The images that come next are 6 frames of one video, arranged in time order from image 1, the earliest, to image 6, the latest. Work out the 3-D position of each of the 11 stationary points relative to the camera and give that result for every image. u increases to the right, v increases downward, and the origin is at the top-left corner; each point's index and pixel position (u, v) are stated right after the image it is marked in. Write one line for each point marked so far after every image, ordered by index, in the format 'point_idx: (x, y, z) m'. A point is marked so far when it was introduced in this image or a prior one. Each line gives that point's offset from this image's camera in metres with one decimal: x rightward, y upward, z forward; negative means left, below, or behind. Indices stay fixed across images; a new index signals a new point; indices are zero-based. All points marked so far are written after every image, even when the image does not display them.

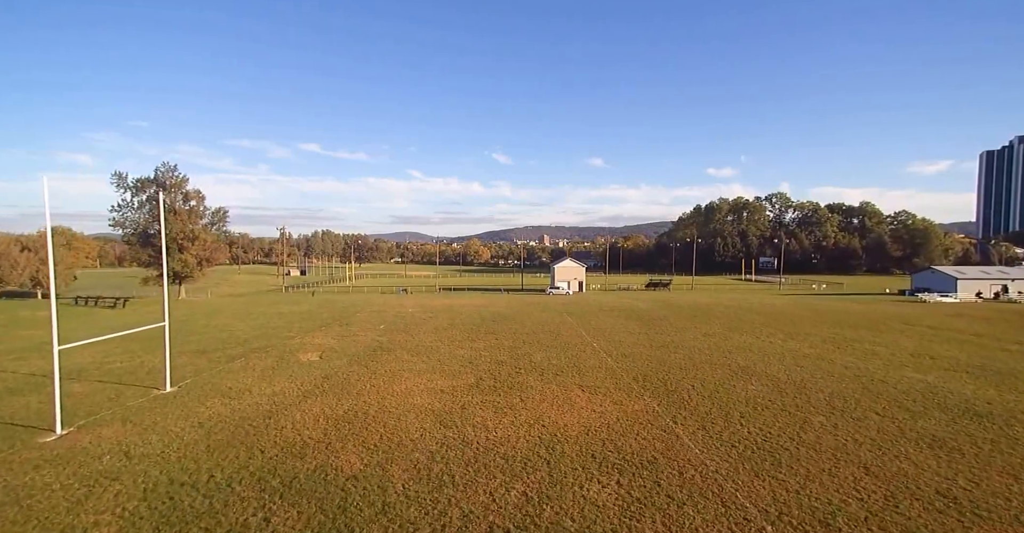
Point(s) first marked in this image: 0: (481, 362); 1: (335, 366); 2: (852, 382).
0: (-1.0, -3.3, +15.6) m
1: (-5.9, -3.3, +15.6) m
2: (+9.3, -3.2, +12.4) m
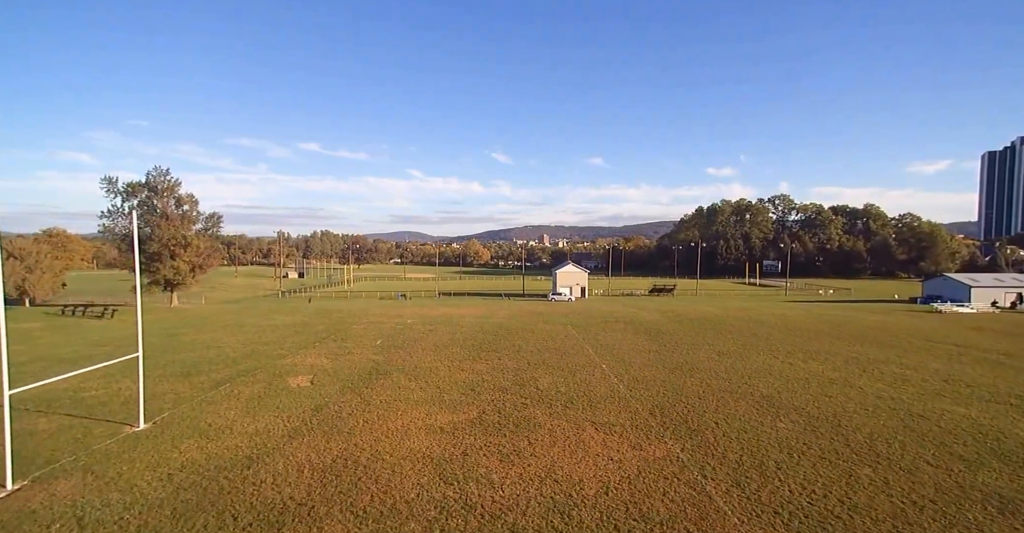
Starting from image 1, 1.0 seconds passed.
0: (-0.9, -3.9, +14.5) m
1: (-5.8, -3.9, +14.6) m
2: (+9.5, -3.8, +11.4) m
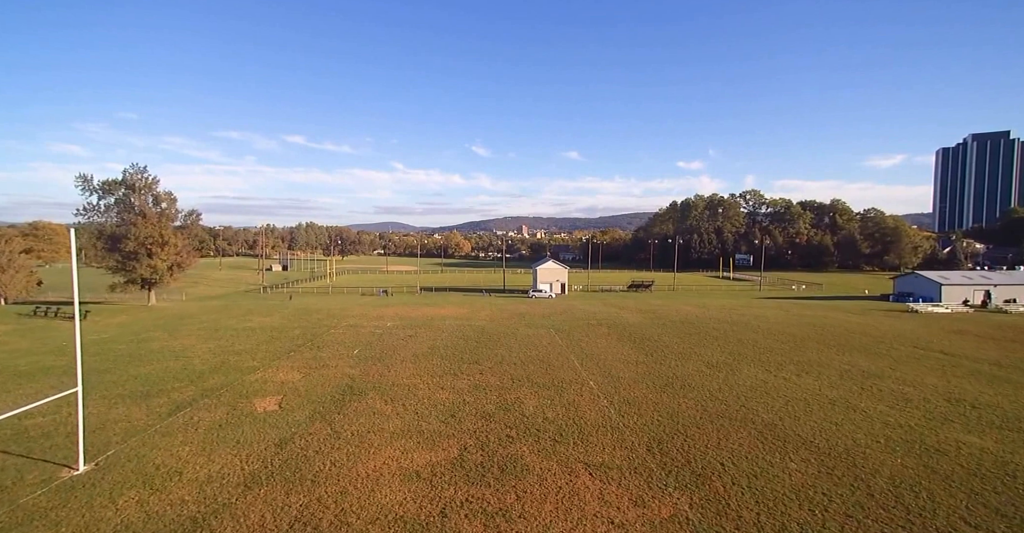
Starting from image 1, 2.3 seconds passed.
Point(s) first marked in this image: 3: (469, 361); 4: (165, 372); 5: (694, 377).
0: (-1.4, -4.3, +13.2) m
1: (-6.2, -4.3, +13.0) m
2: (+9.1, -4.3, +10.6) m
3: (-1.8, -4.0, +19.5) m
4: (-13.5, -4.1, +17.8) m
5: (+6.8, -4.1, +17.0) m
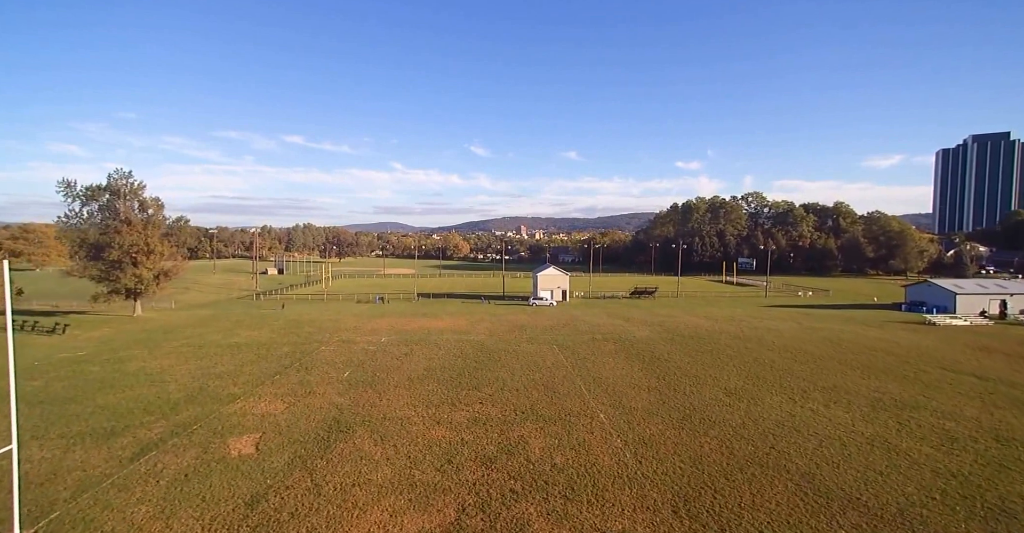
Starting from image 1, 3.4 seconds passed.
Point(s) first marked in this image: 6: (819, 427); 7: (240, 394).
0: (-1.3, -5.0, +11.8) m
1: (-6.1, -5.0, +11.6) m
2: (+9.2, -5.1, +9.2) m
3: (-1.7, -4.8, +18.1) m
4: (-13.4, -4.8, +16.3) m
5: (+6.9, -4.8, +15.6) m
6: (+9.4, -4.9, +13.9) m
7: (-10.3, -4.8, +17.3) m
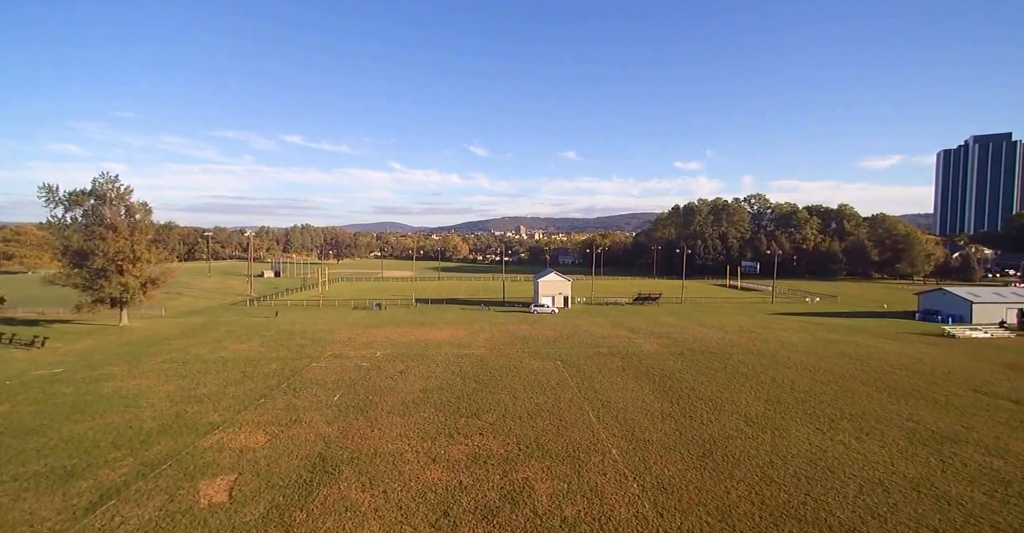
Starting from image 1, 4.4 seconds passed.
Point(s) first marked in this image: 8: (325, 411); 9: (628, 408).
0: (-1.2, -5.7, +10.4) m
1: (-6.0, -5.7, +10.2) m
2: (+9.3, -5.7, +7.9) m
3: (-1.6, -5.4, +16.7) m
4: (-13.3, -5.4, +15.0) m
5: (+7.0, -5.4, +14.3) m
6: (+9.5, -5.5, +12.6) m
7: (-10.2, -5.4, +16.0) m
8: (-7.0, -5.4, +17.1) m
9: (+4.4, -5.3, +17.2) m
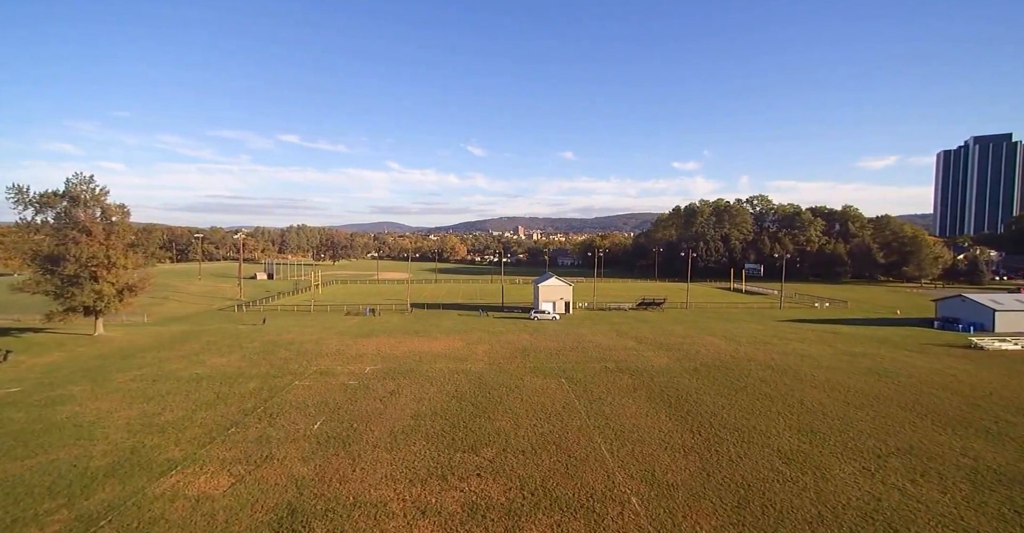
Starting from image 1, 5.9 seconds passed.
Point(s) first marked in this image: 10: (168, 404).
0: (-1.1, -6.1, +8.5) m
1: (-5.9, -6.1, +8.2) m
2: (+9.4, -6.1, +6.0) m
3: (-1.6, -5.8, +14.7) m
4: (-13.3, -5.9, +13.0) m
5: (+7.1, -5.9, +12.3) m
6: (+9.6, -6.0, +10.6) m
7: (-10.1, -5.9, +14.0) m
8: (-6.9, -5.8, +15.2) m
9: (+4.4, -5.8, +15.3) m
10: (-14.0, -5.6, +18.8) m
